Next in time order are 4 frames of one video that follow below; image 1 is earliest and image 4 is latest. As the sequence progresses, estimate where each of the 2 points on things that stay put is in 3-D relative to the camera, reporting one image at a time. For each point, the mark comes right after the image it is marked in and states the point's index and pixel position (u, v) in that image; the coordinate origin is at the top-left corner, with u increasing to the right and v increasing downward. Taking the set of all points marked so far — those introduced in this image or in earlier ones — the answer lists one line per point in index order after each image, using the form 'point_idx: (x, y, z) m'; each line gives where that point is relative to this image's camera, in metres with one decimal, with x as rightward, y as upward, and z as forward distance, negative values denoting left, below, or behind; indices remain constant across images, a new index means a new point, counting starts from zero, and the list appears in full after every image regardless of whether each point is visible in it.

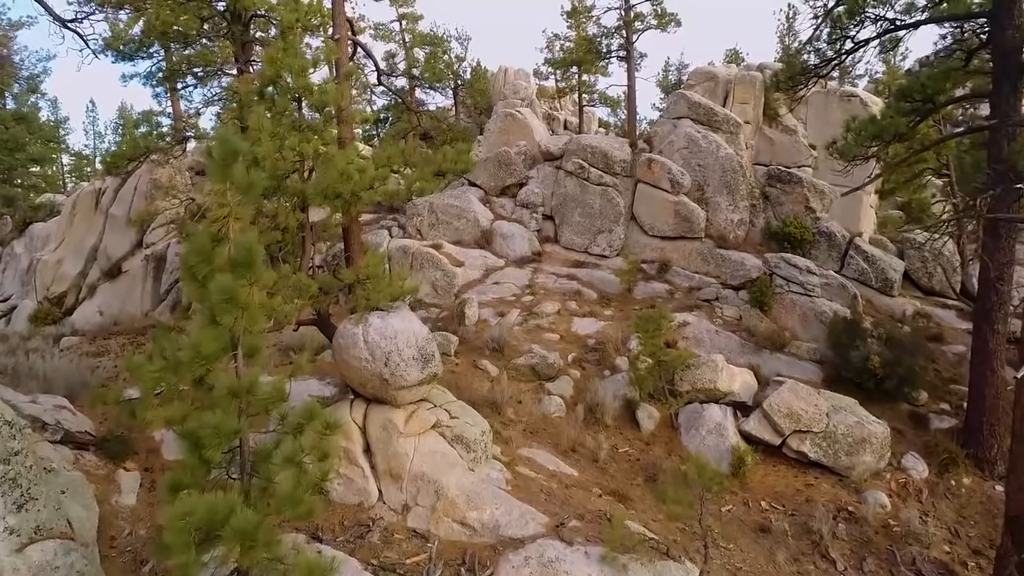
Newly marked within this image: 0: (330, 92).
0: (-2.1, +2.4, +7.2) m
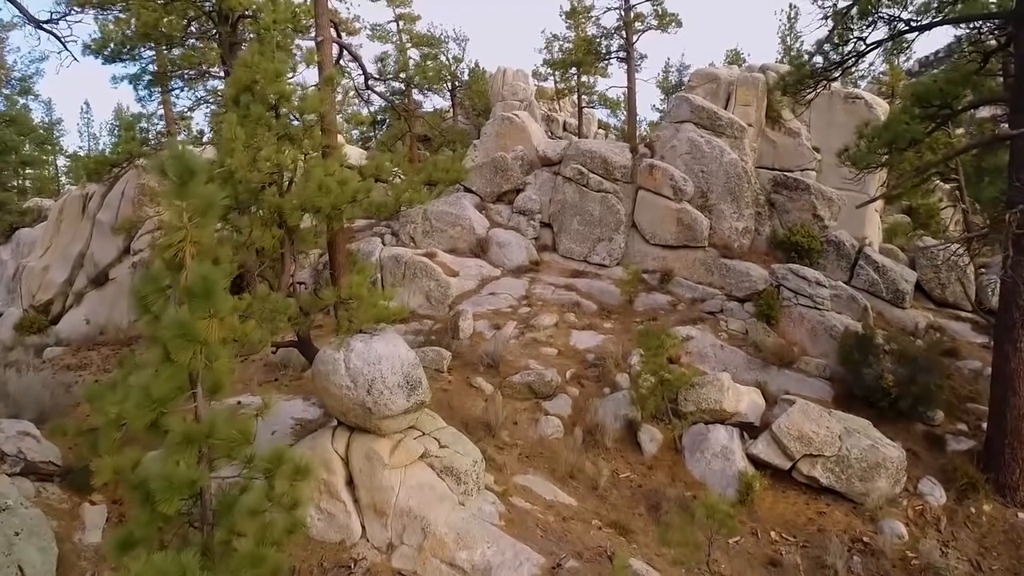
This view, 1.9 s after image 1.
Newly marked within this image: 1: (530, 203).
0: (-2.2, +2.1, +6.7) m
1: (+0.4, +2.1, +14.9) m
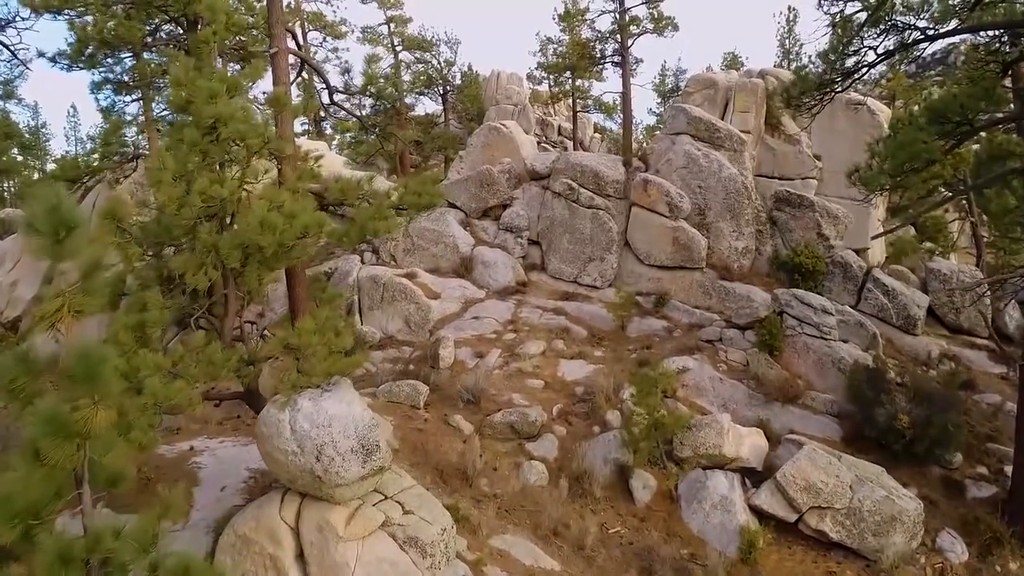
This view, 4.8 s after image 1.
0: (-2.5, +1.7, +5.9) m
1: (+0.1, +1.6, +14.1) m
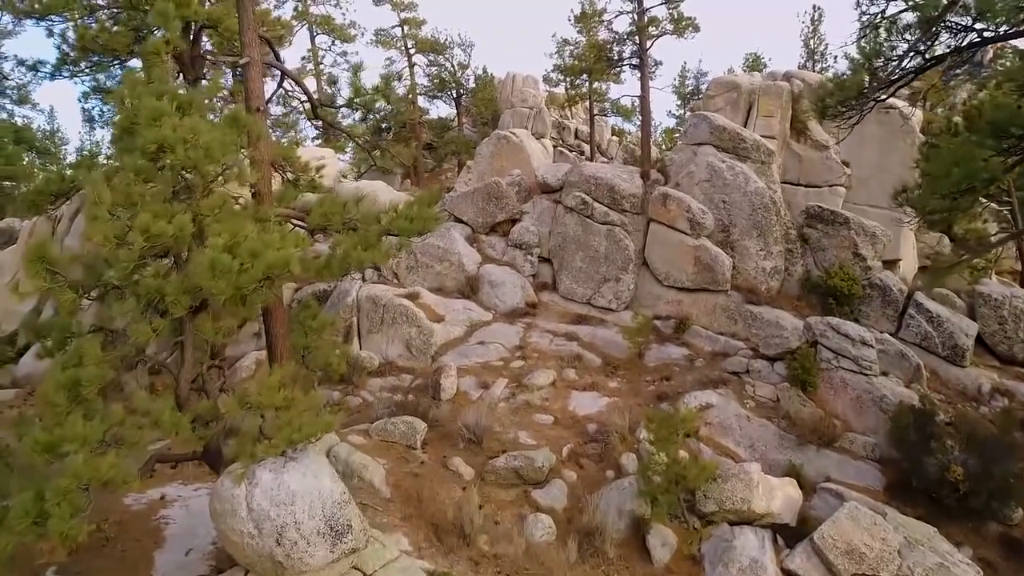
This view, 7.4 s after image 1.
0: (-2.5, +1.3, +5.1) m
1: (+0.3, +1.2, +13.3) m
